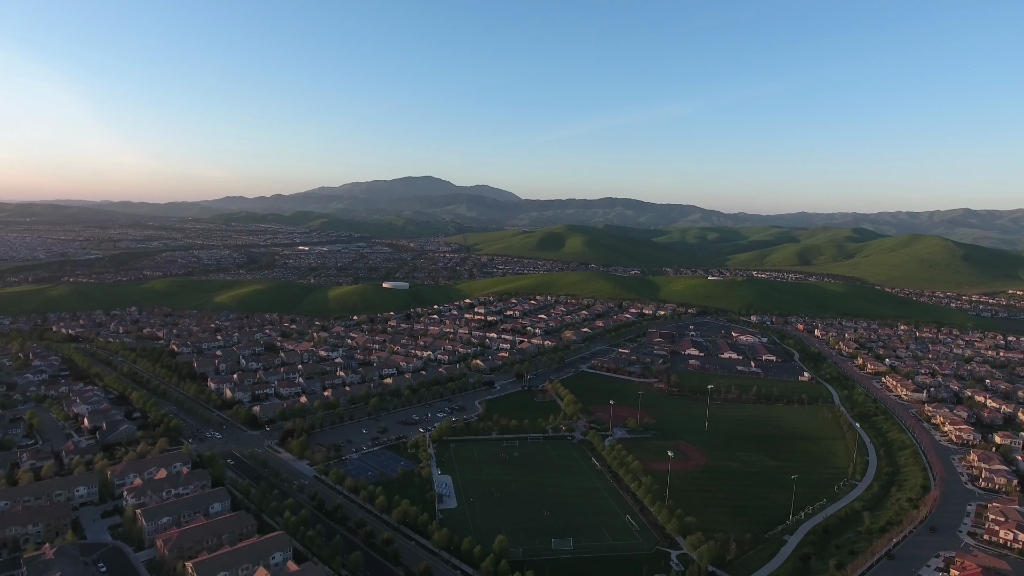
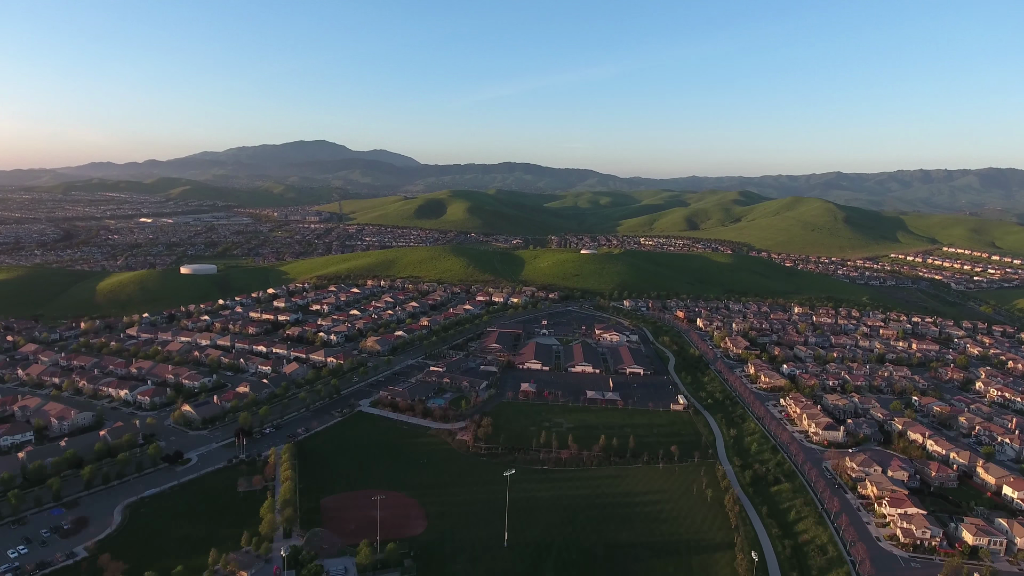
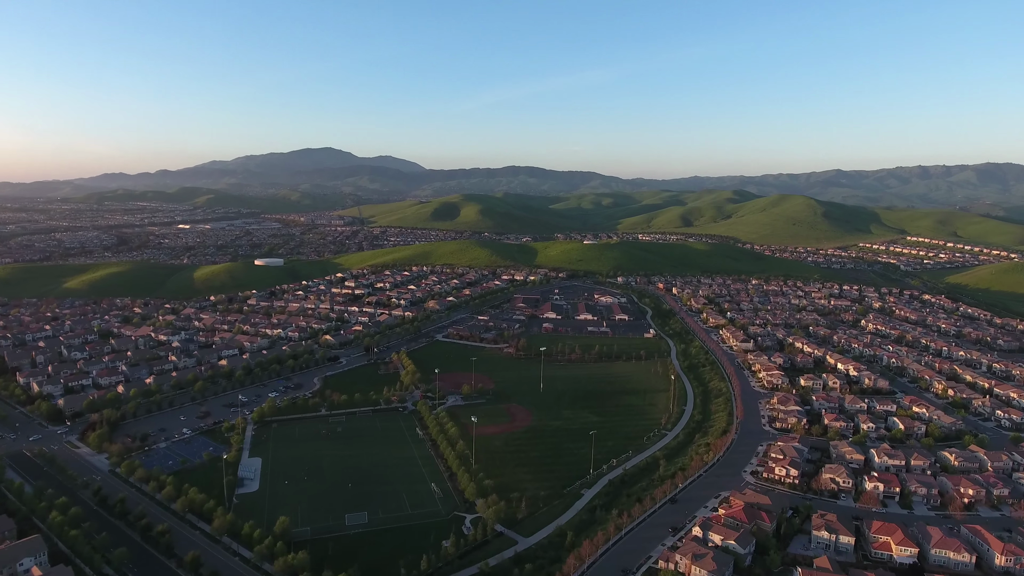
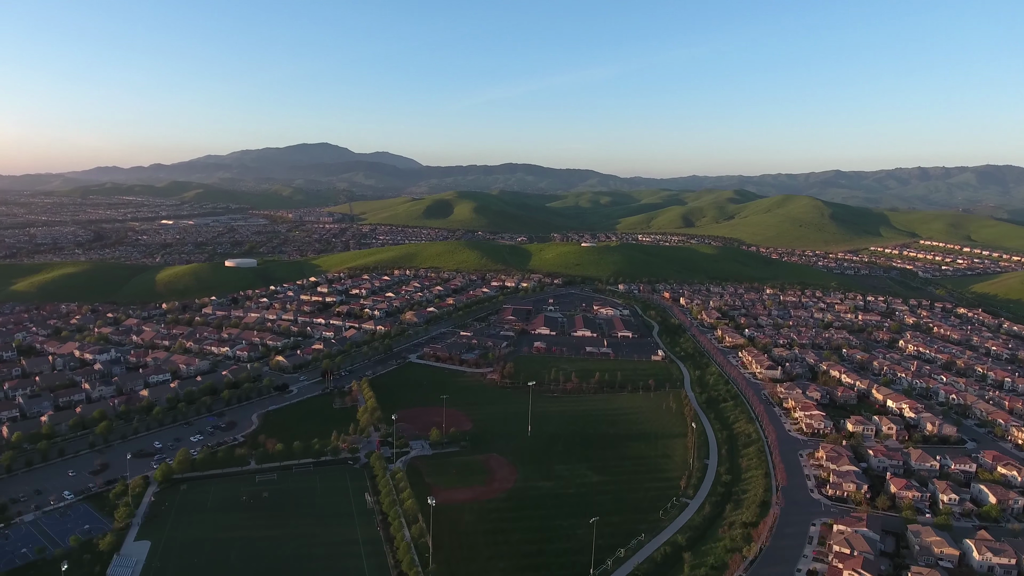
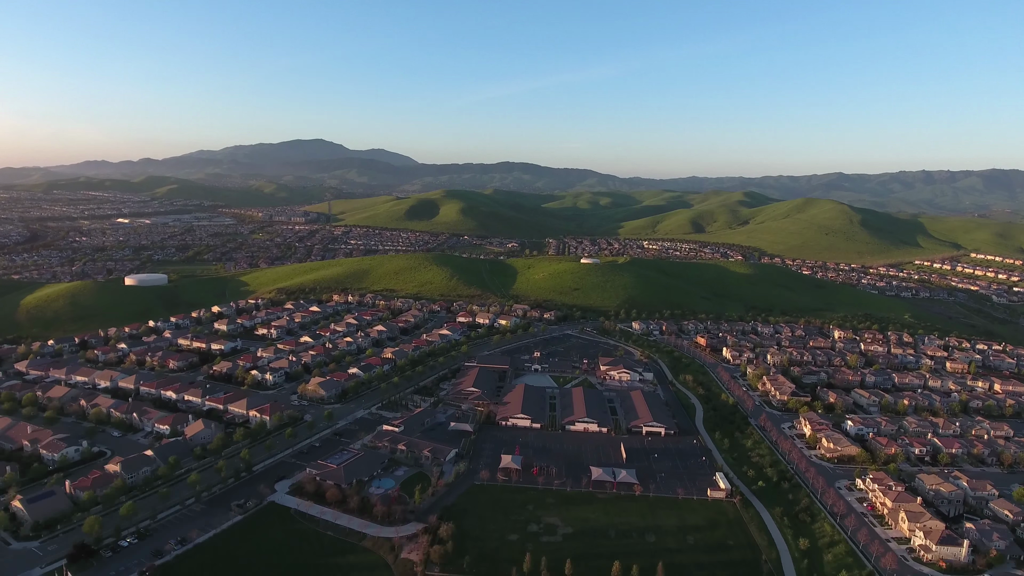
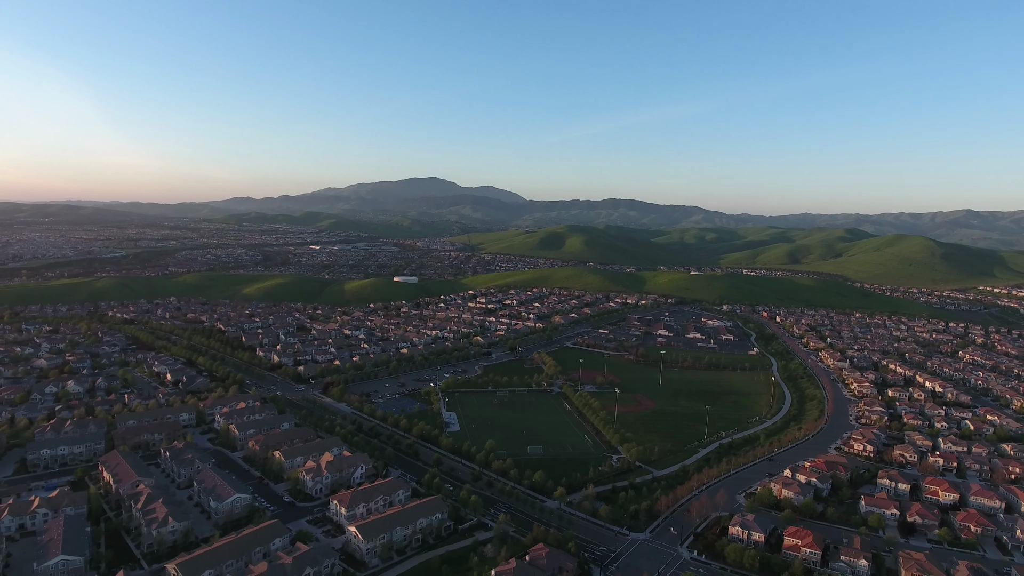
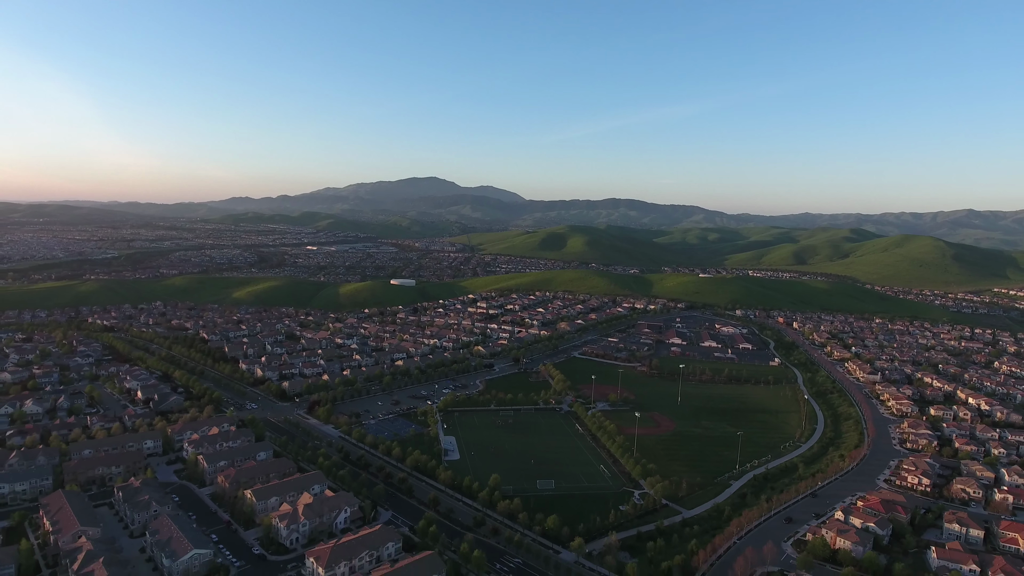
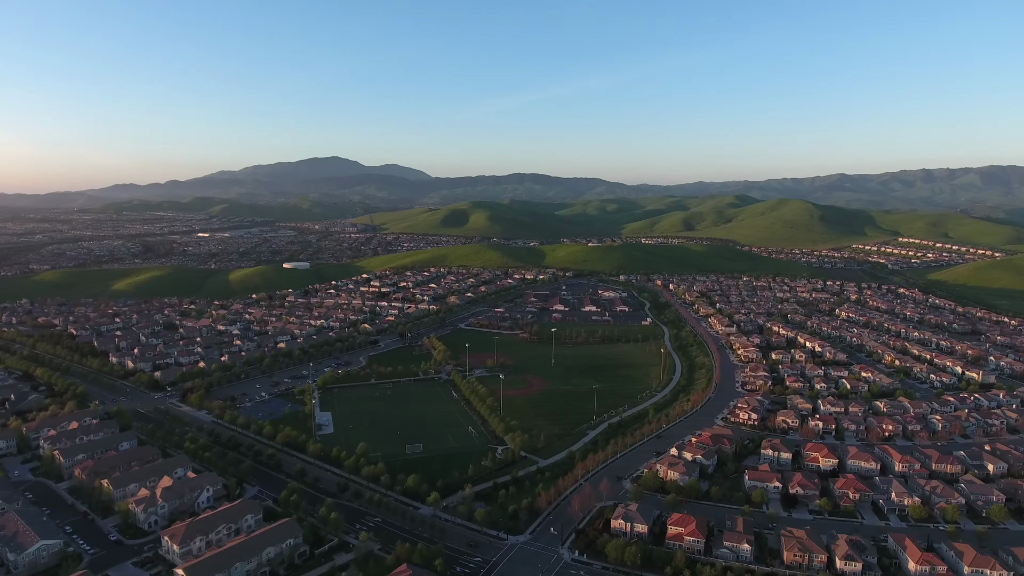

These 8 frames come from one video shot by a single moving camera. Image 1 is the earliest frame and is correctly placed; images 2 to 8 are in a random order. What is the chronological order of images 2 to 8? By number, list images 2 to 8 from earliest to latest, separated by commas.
7, 6, 8, 3, 4, 2, 5
